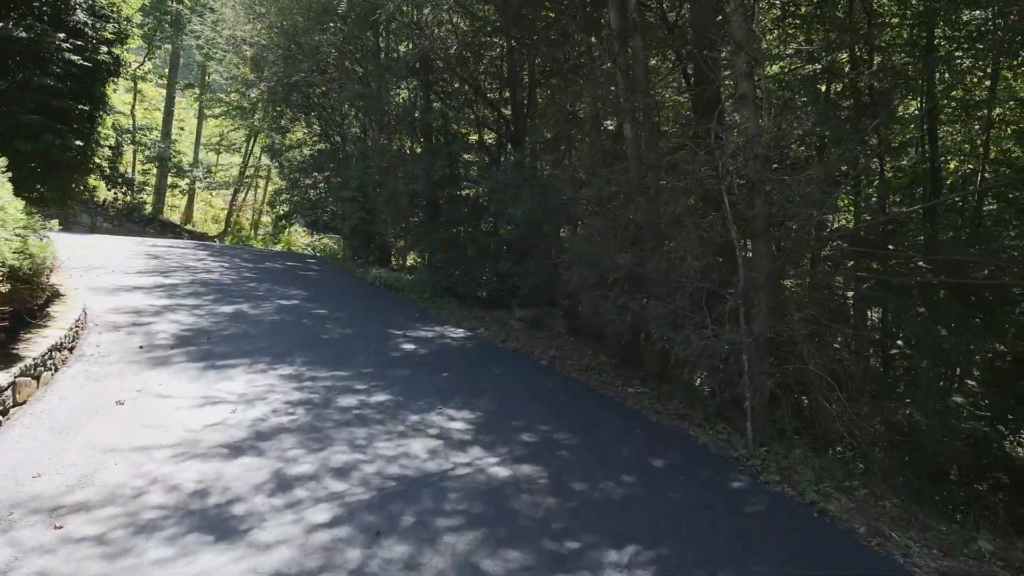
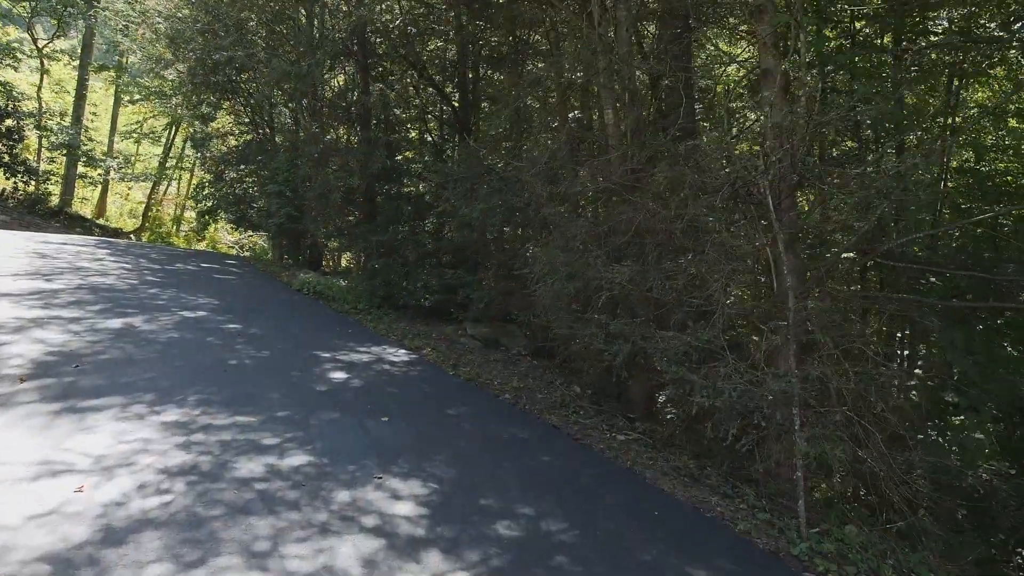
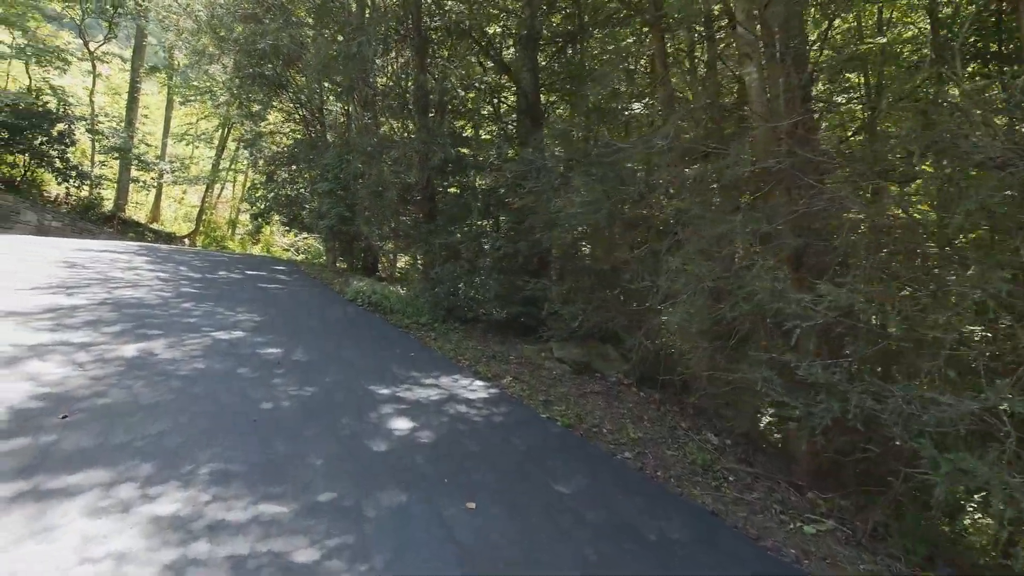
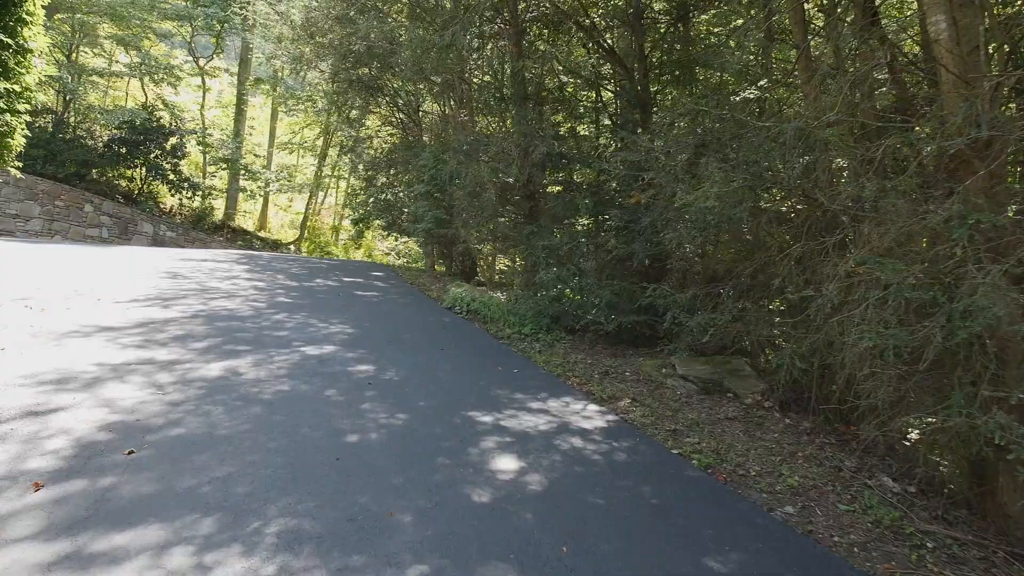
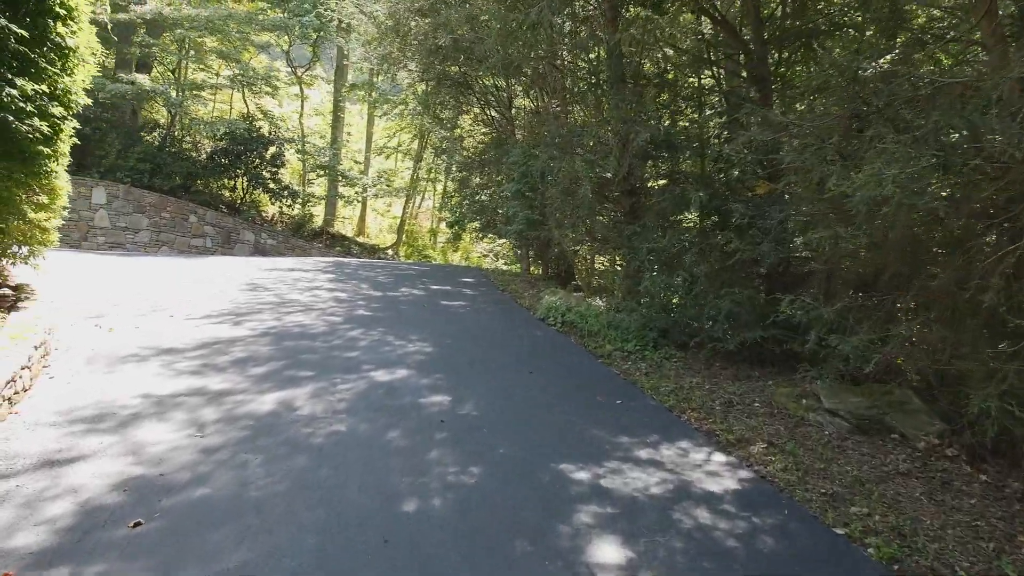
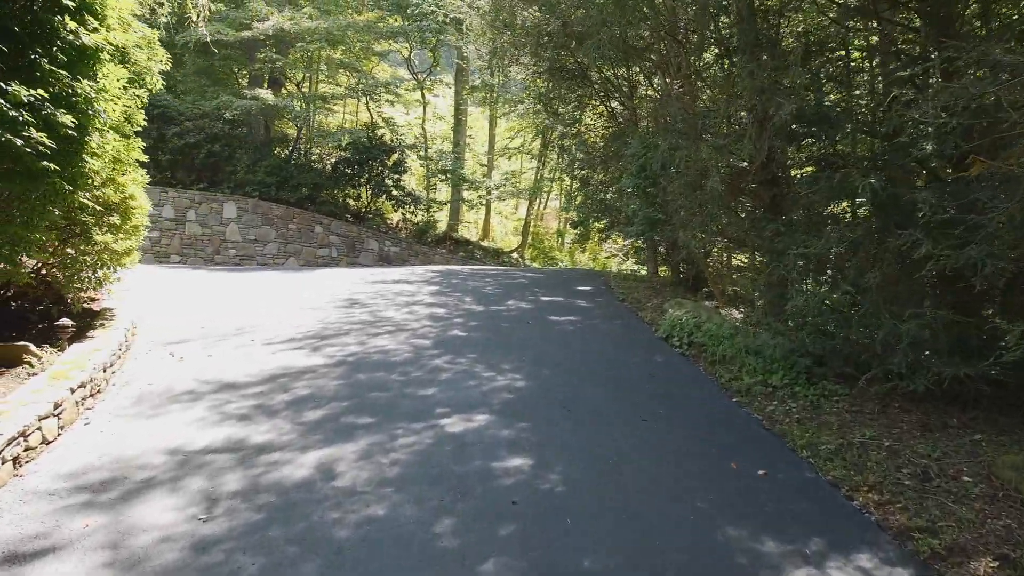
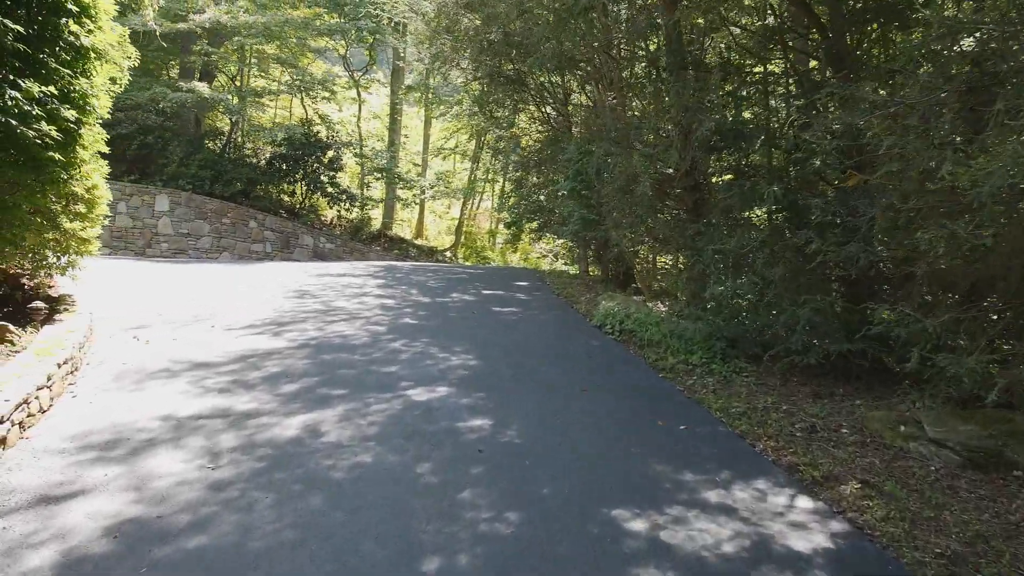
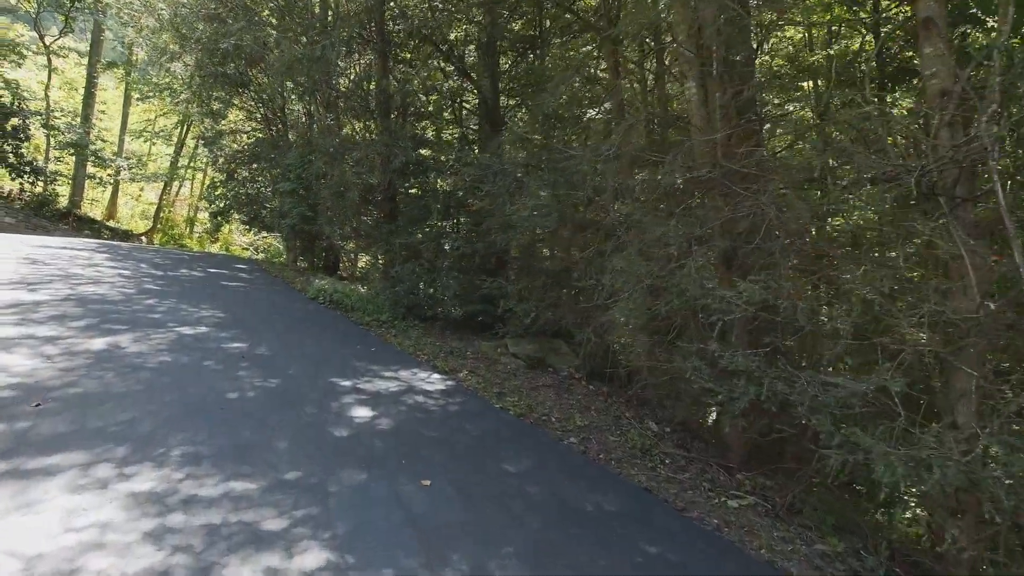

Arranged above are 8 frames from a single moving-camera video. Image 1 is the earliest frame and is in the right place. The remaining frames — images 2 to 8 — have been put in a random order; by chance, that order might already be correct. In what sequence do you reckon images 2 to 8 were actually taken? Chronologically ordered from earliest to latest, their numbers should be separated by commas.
2, 8, 3, 4, 5, 7, 6
